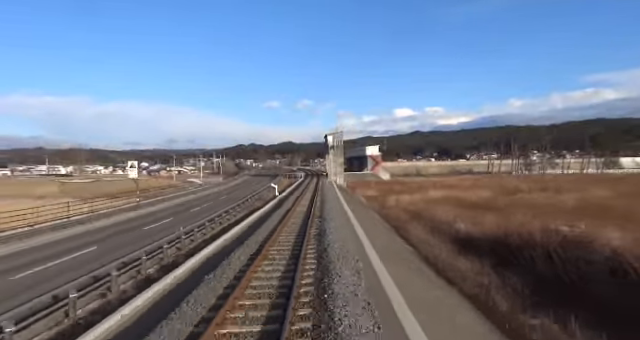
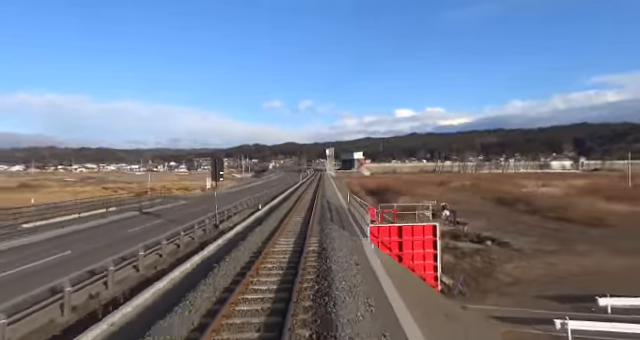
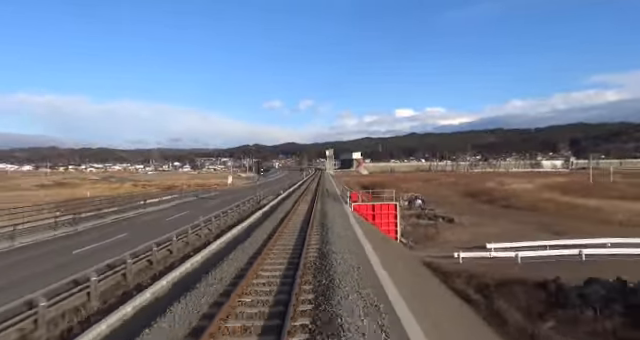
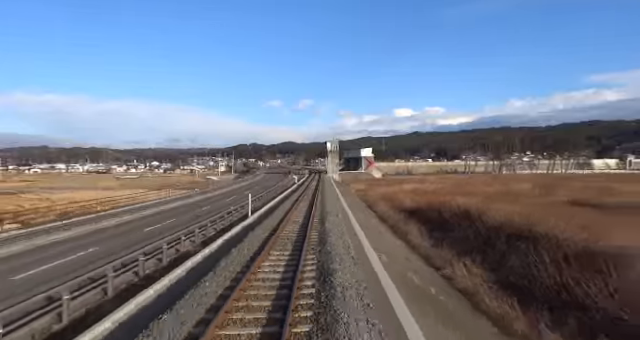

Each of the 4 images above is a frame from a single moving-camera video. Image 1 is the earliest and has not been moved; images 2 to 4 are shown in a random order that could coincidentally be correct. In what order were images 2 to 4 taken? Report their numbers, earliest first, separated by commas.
4, 2, 3
